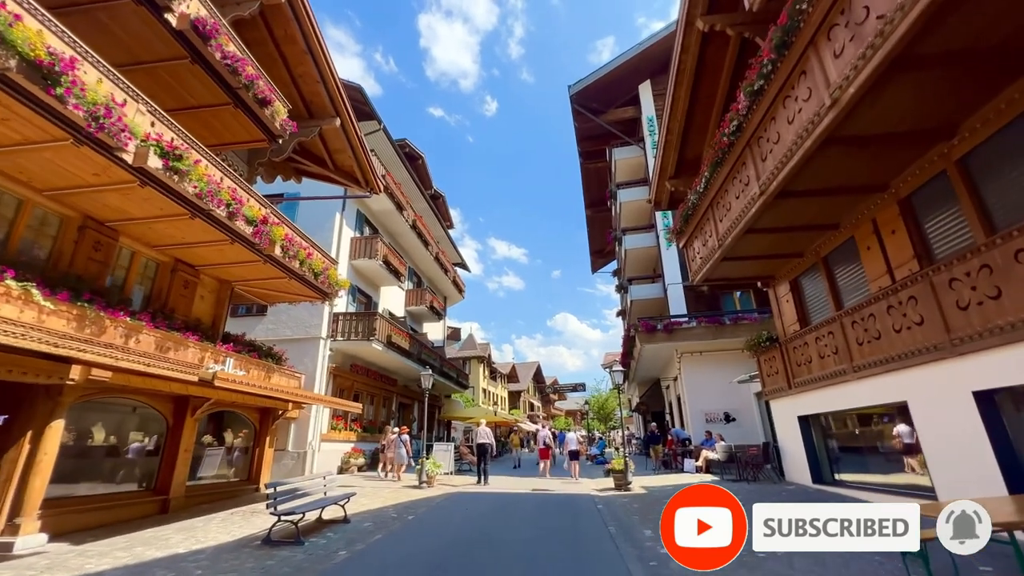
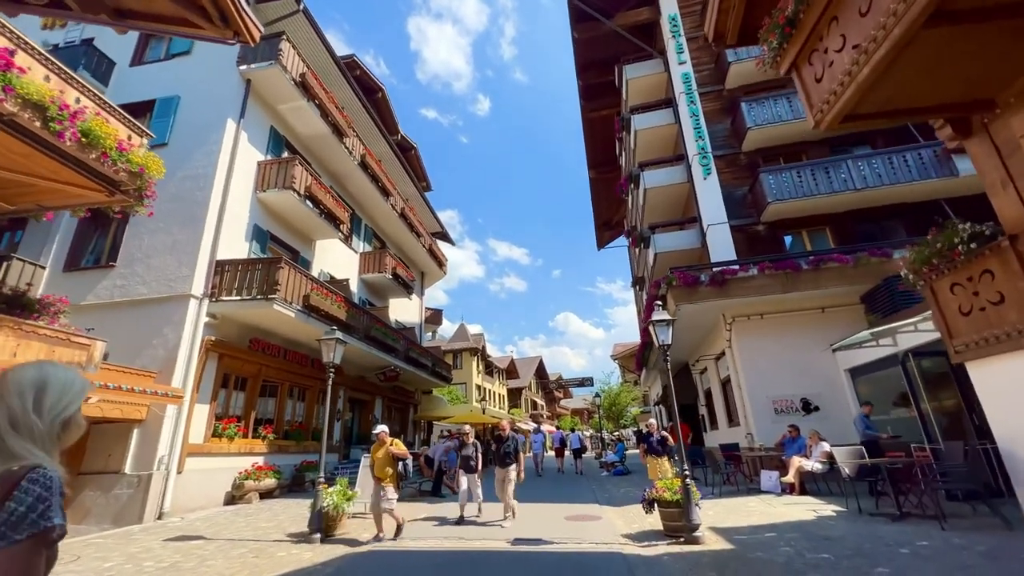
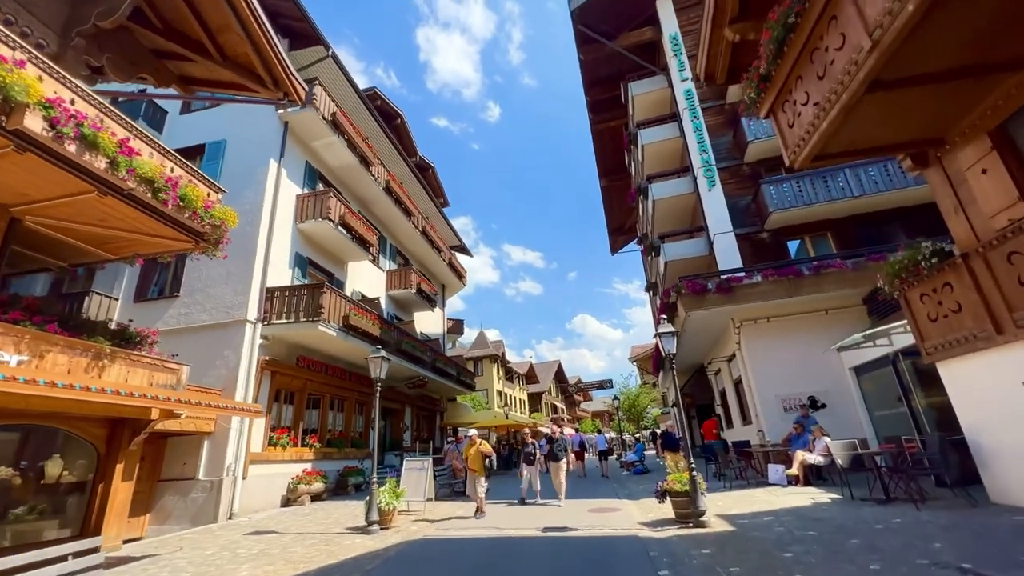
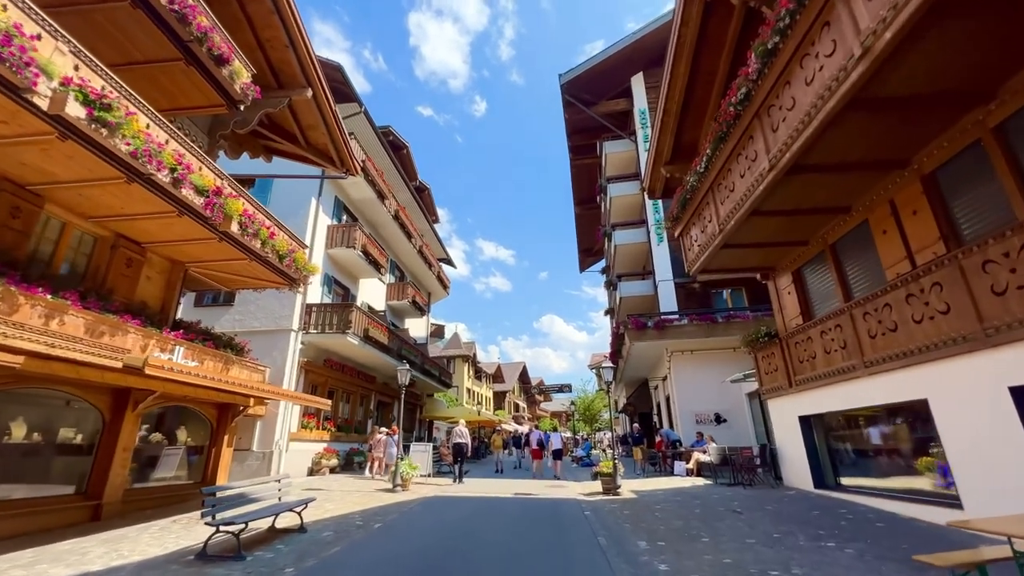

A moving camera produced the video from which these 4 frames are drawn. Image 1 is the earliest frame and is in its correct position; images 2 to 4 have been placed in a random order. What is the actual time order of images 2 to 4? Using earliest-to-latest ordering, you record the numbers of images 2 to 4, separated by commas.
4, 3, 2
